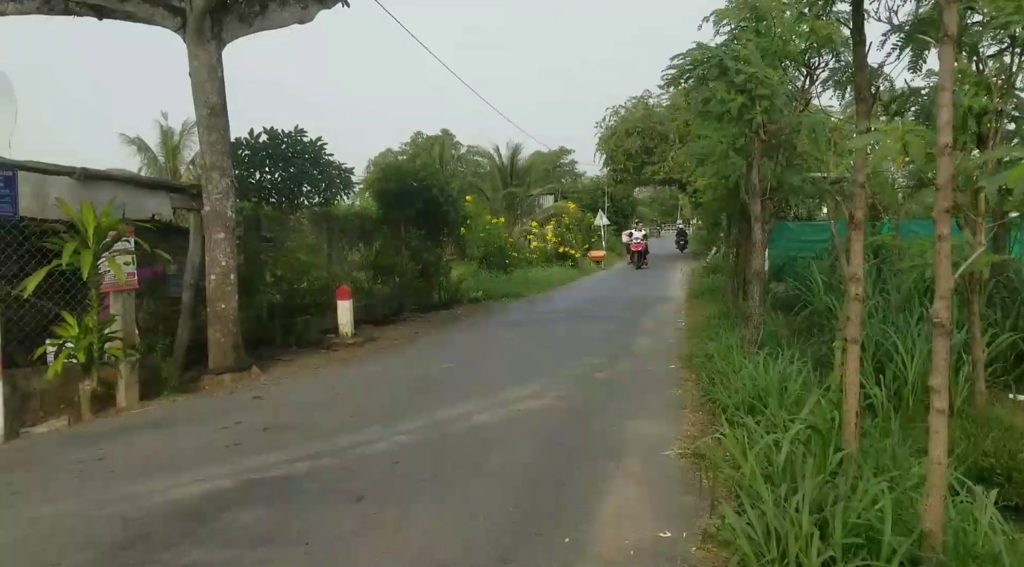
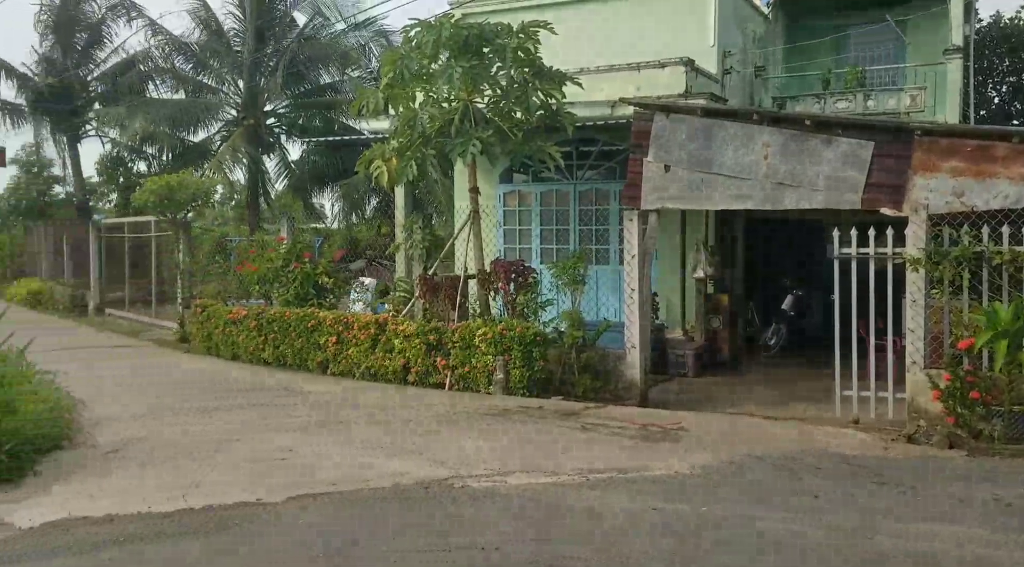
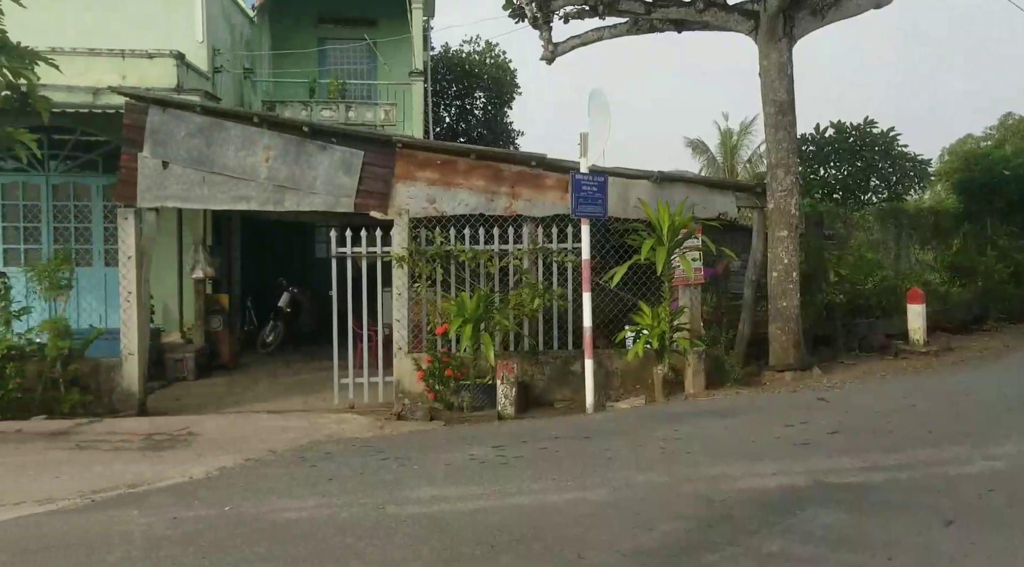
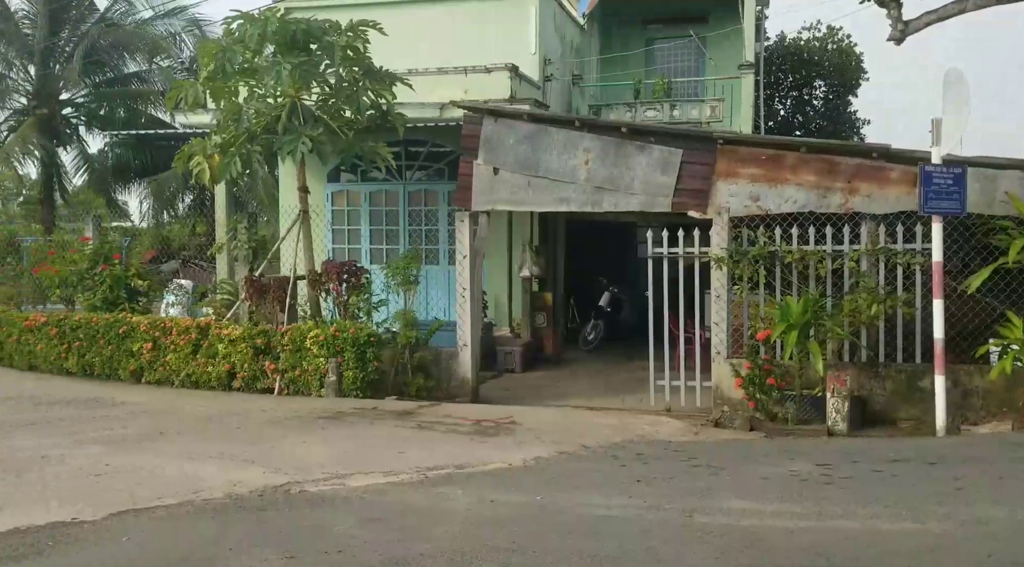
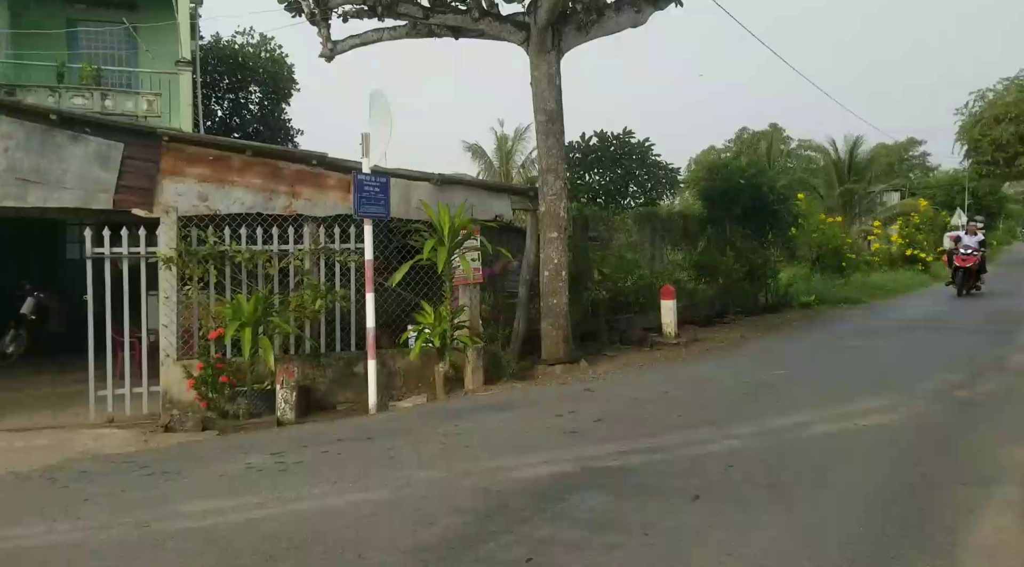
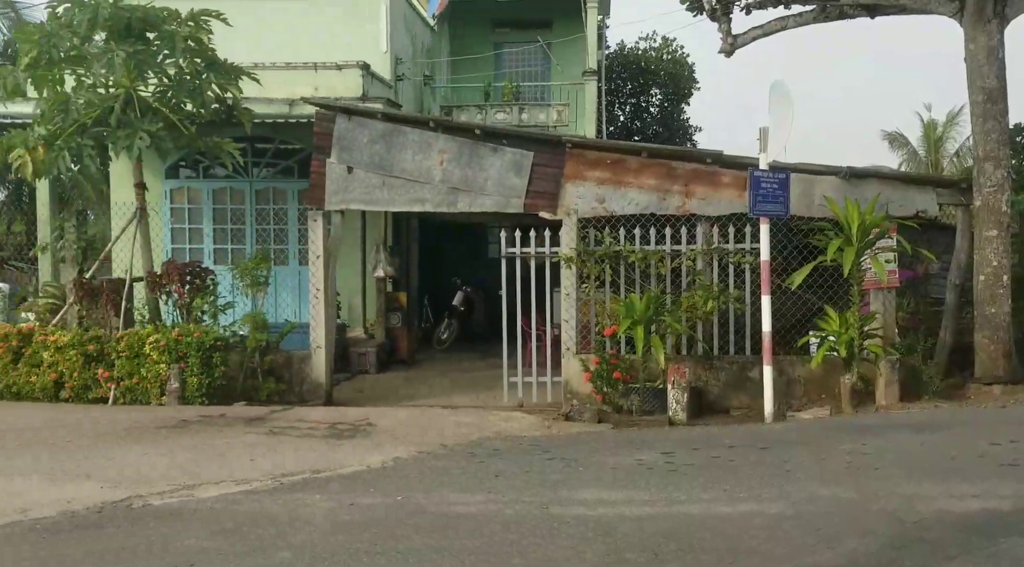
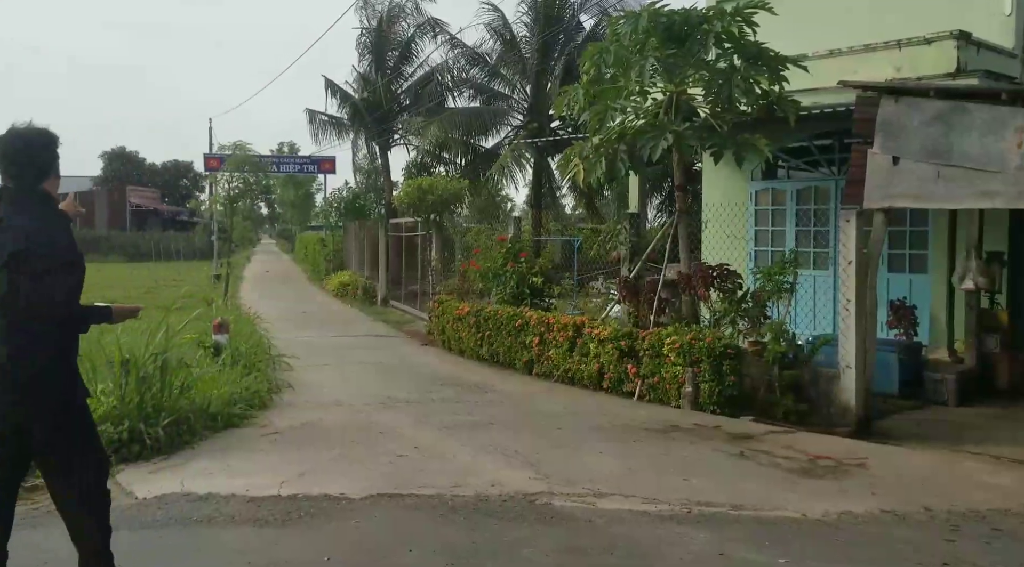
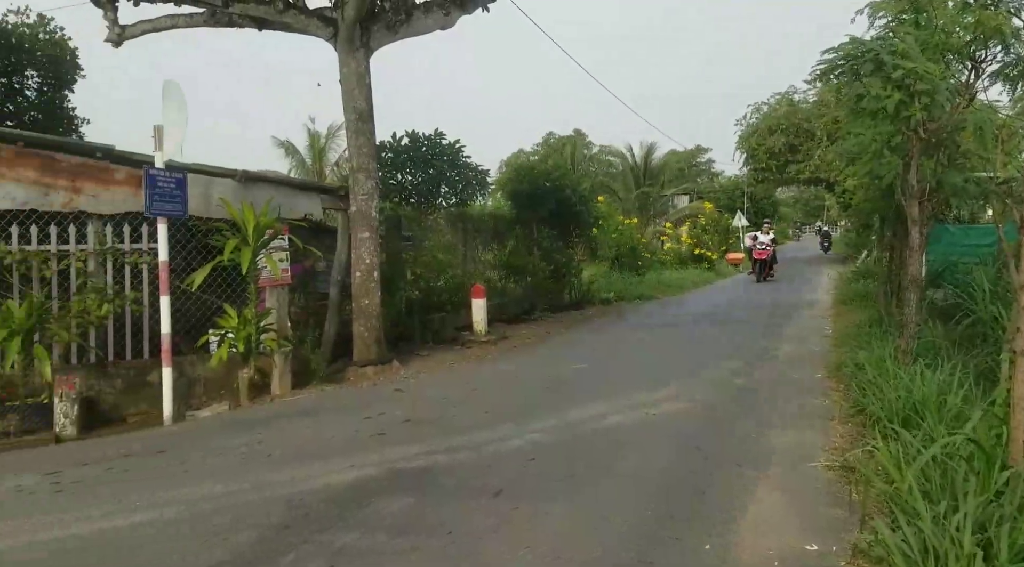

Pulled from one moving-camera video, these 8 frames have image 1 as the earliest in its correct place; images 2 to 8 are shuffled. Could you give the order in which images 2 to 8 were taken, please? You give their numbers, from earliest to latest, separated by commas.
8, 5, 3, 6, 4, 2, 7
